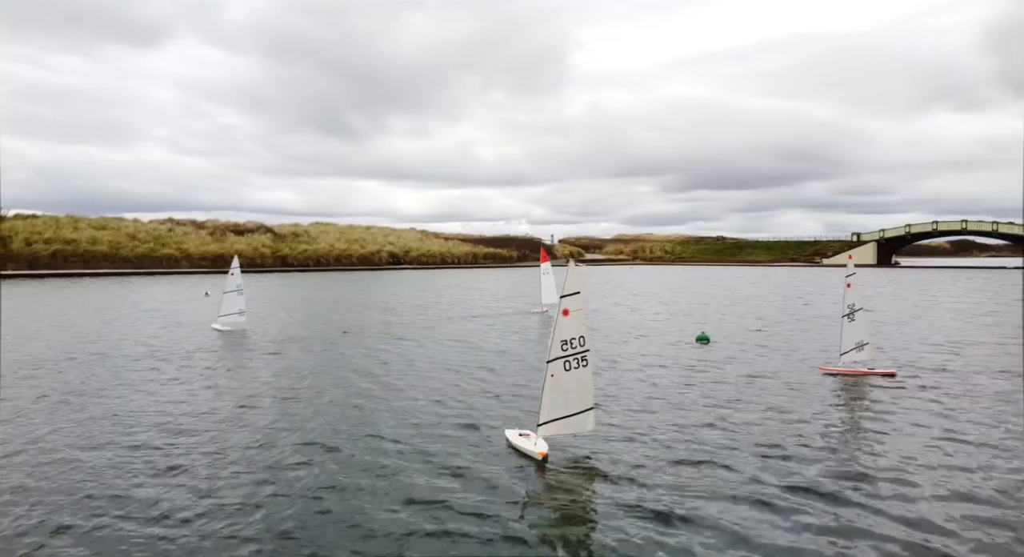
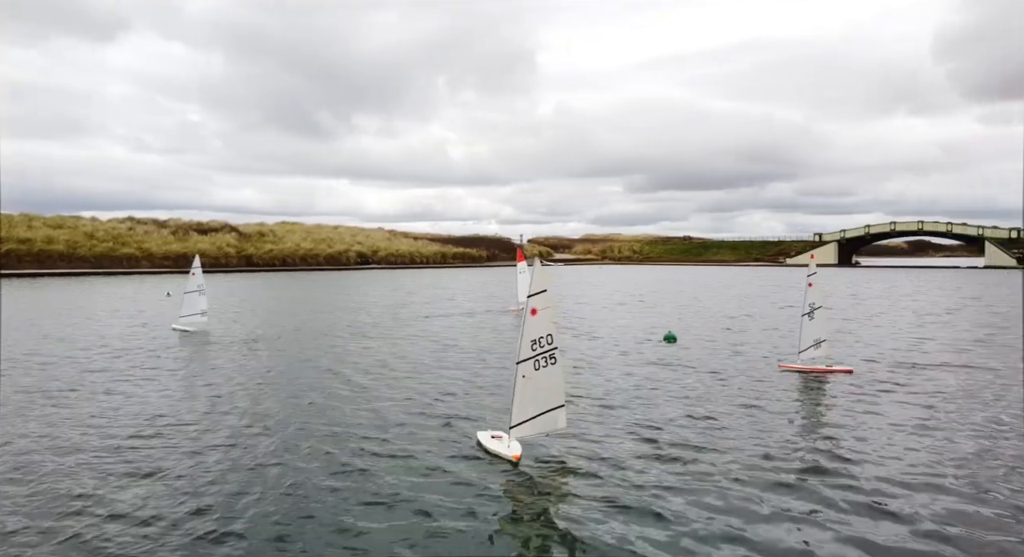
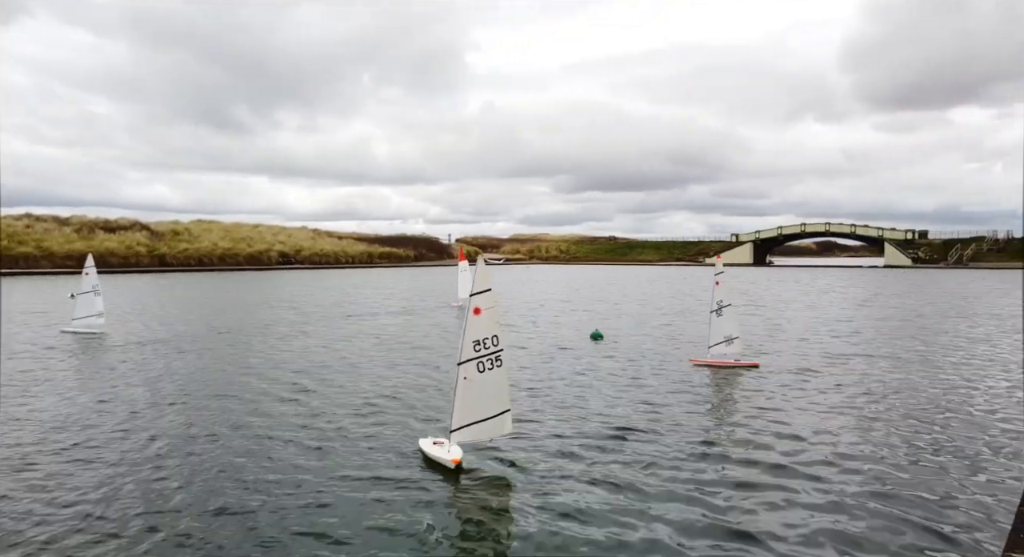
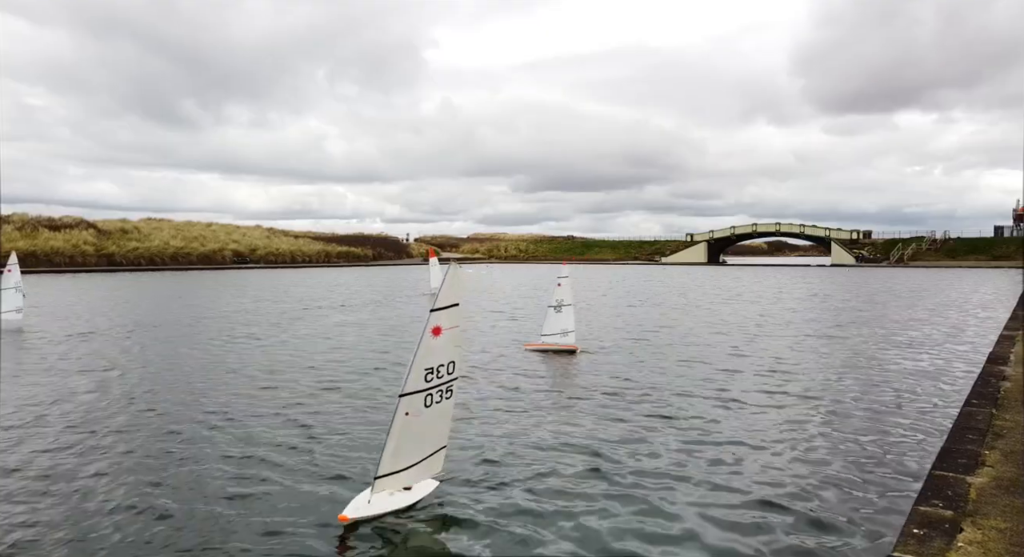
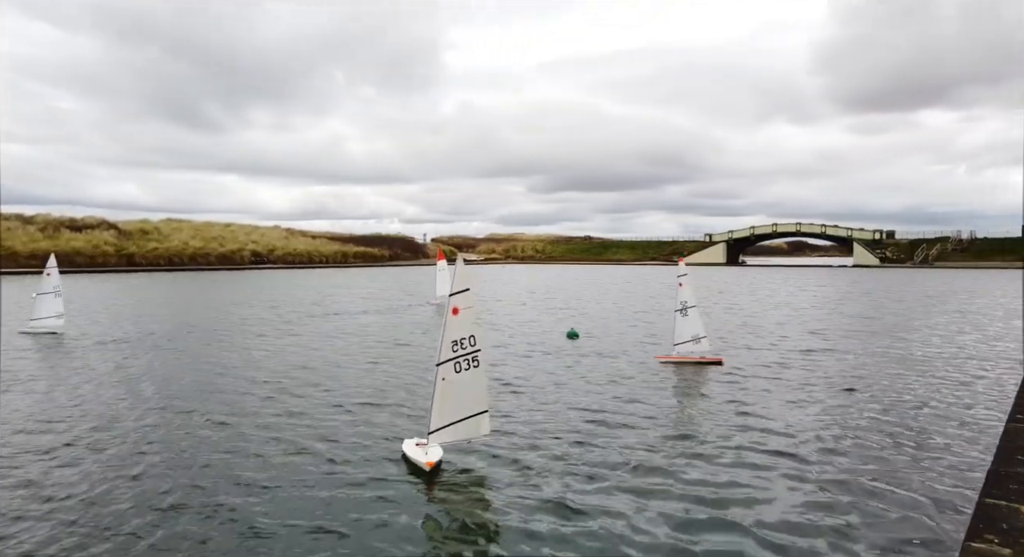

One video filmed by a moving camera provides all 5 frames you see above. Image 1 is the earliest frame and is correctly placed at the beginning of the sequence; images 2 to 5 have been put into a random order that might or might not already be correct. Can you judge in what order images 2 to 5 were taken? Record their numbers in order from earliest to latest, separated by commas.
2, 3, 5, 4
